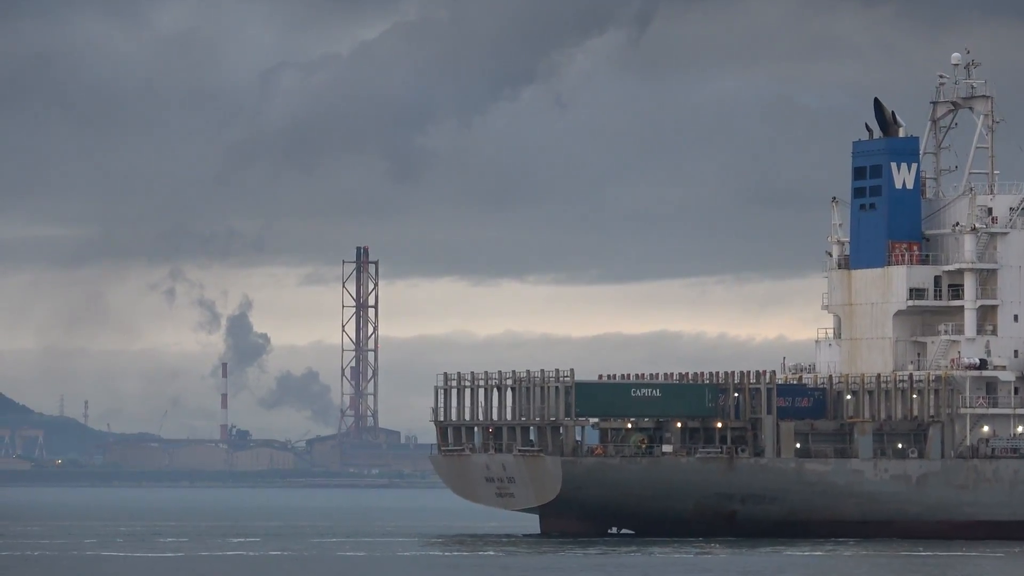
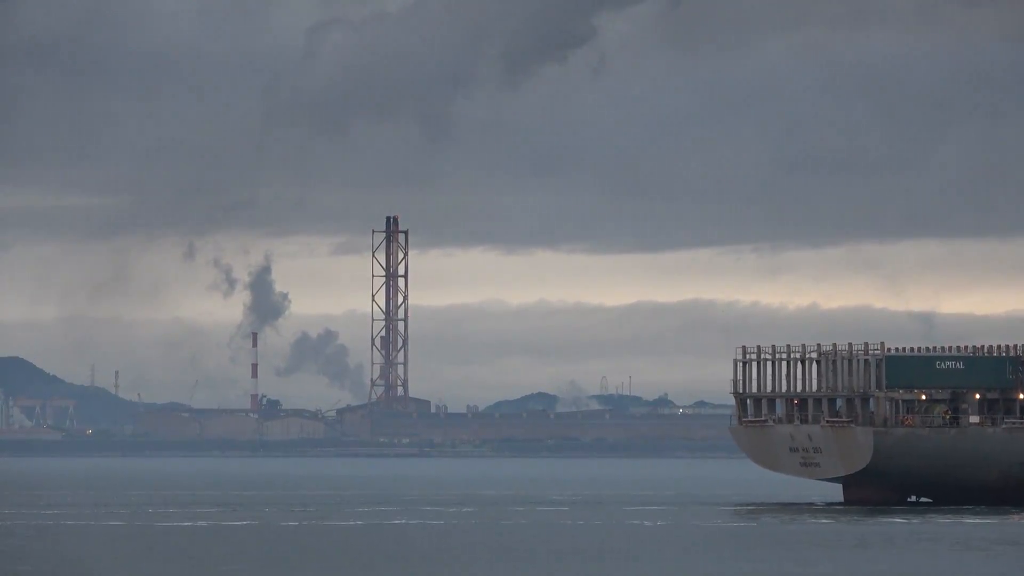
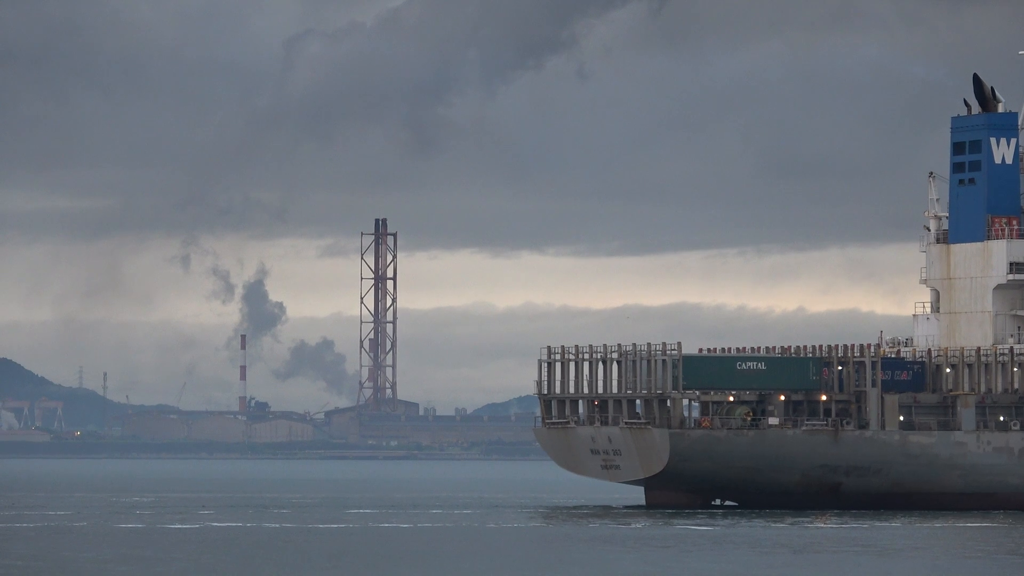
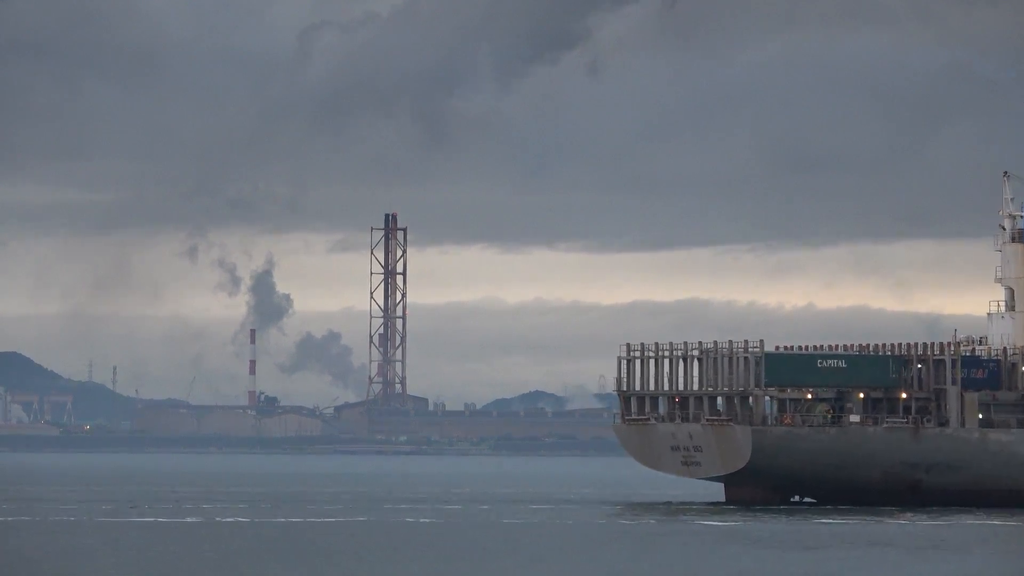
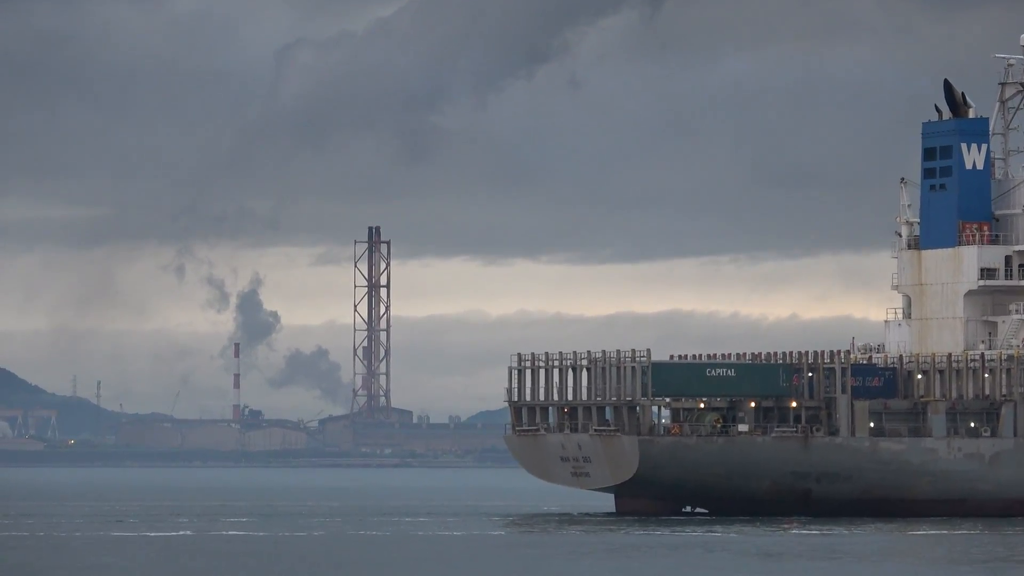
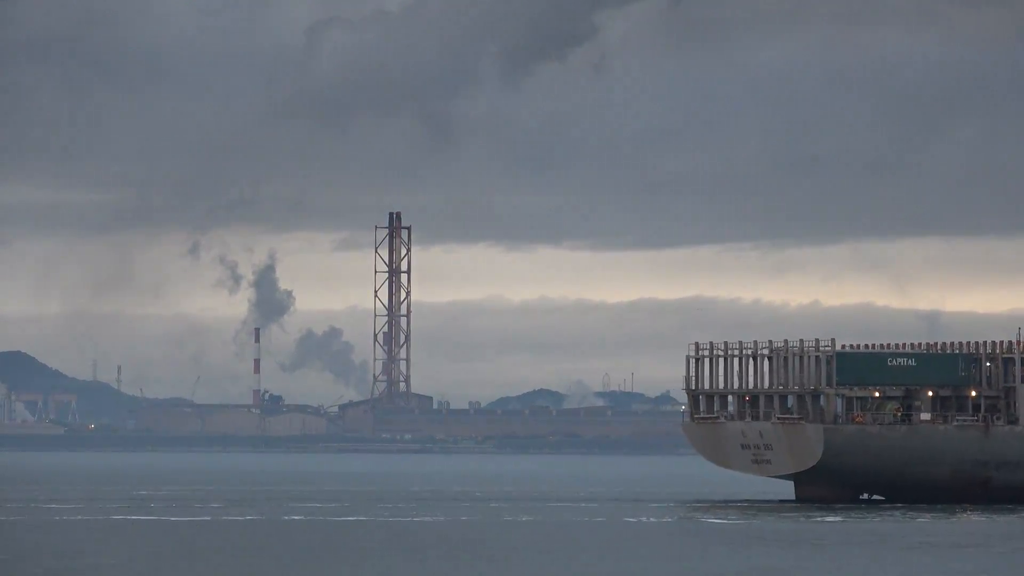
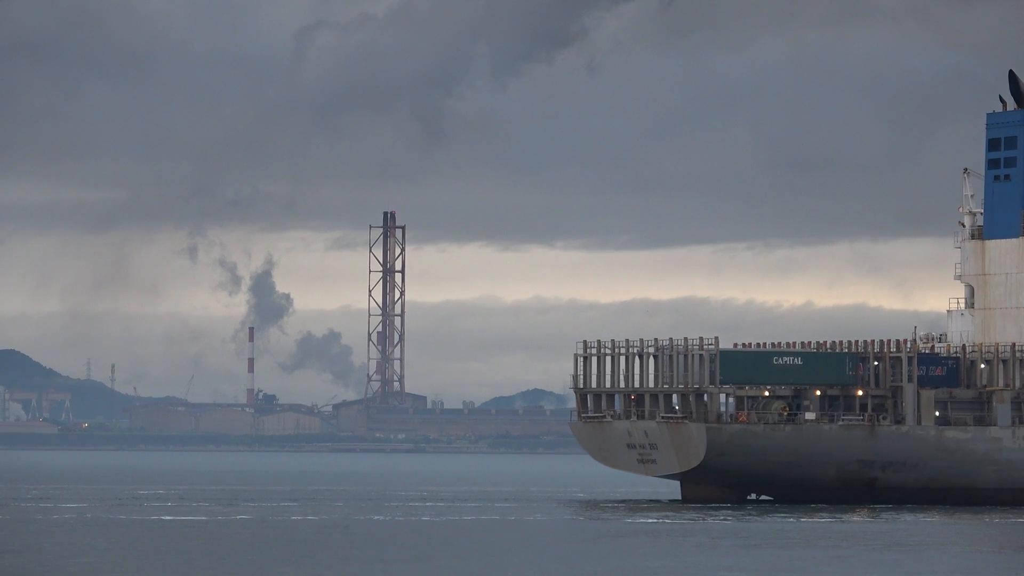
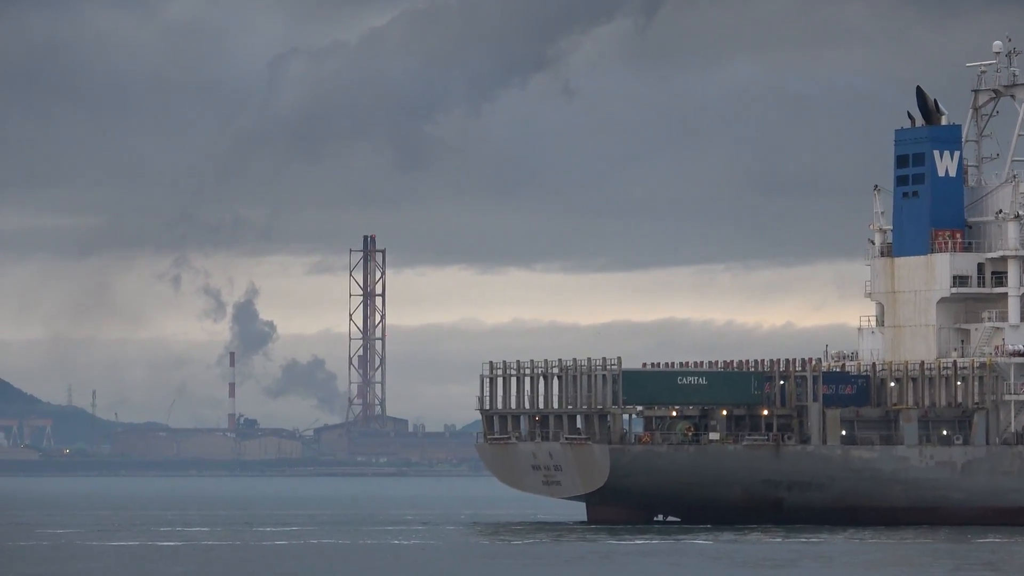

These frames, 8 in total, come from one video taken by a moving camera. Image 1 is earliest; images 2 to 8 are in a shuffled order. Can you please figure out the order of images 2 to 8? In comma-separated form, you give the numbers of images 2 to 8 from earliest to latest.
8, 5, 3, 7, 4, 6, 2
